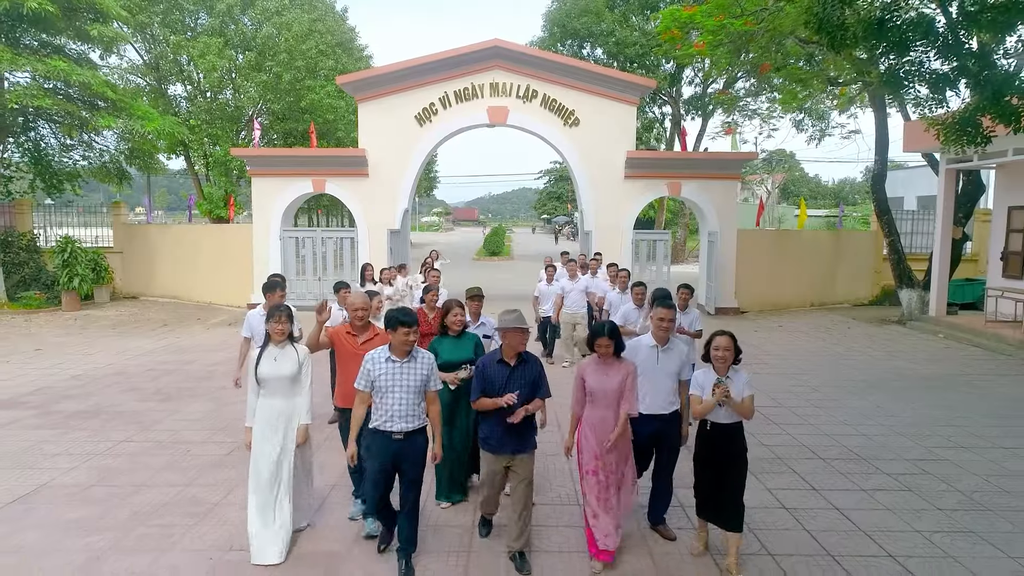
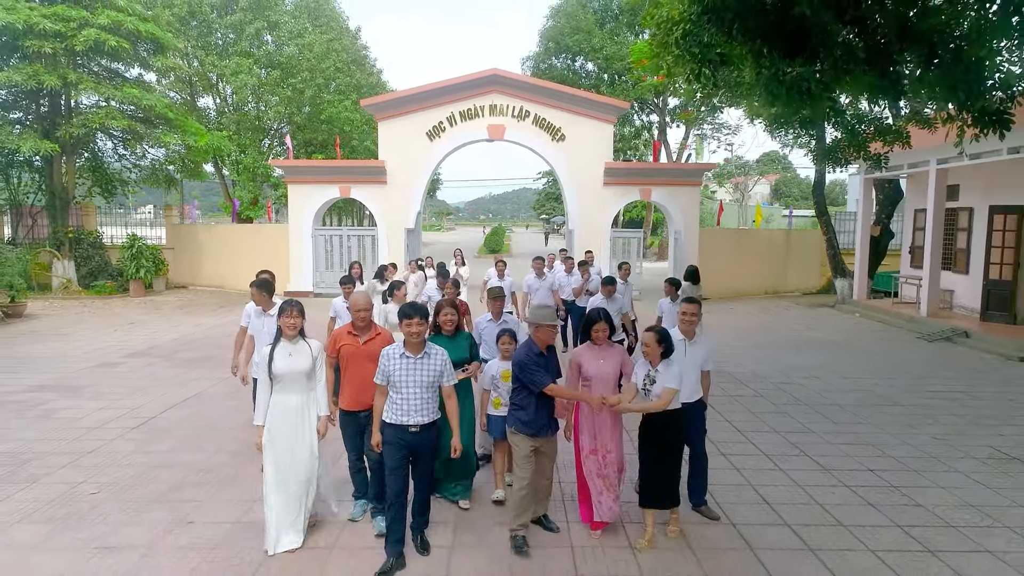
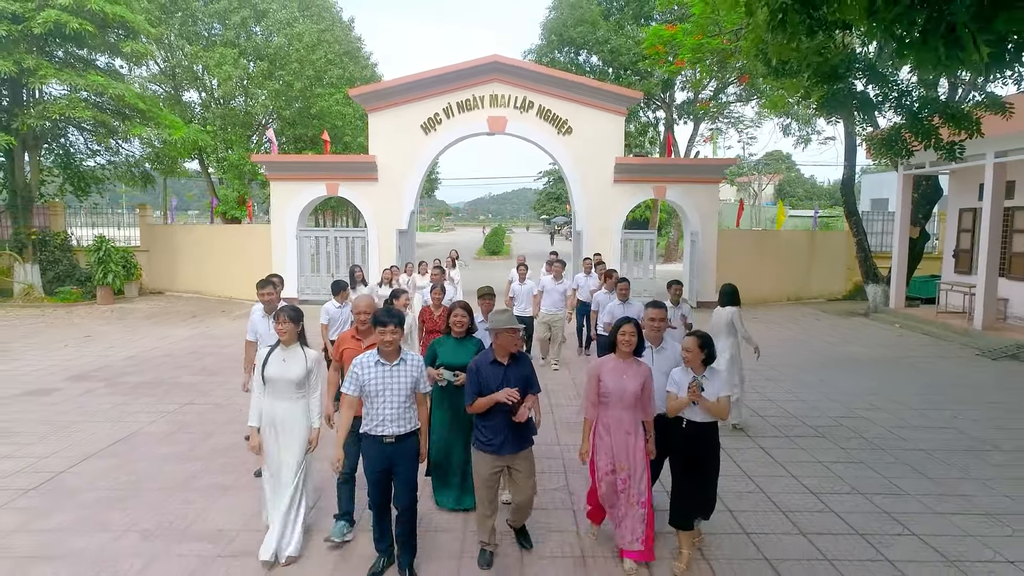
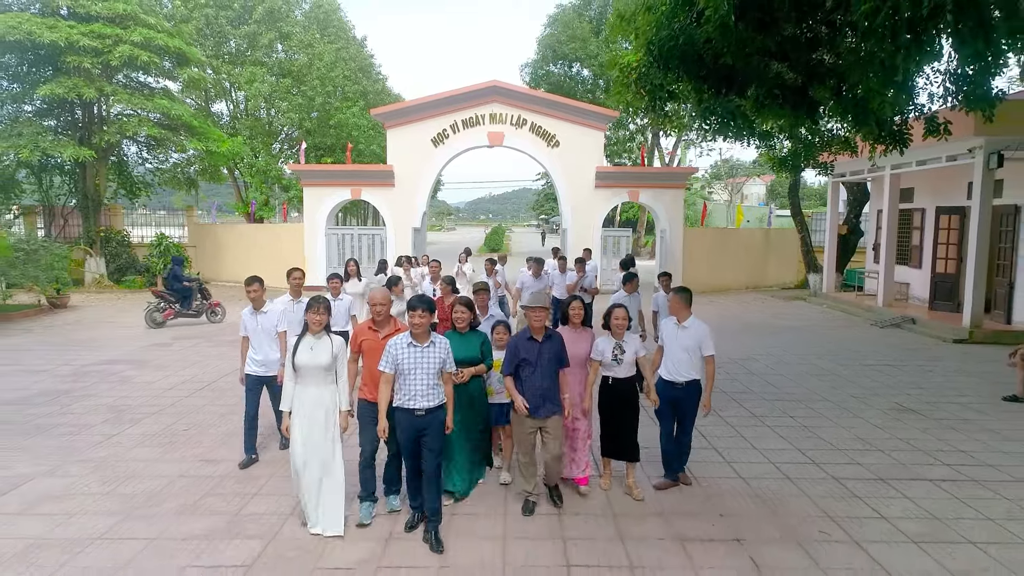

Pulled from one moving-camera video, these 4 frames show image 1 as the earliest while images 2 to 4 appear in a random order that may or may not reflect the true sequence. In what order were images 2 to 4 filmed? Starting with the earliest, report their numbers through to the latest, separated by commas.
3, 2, 4
